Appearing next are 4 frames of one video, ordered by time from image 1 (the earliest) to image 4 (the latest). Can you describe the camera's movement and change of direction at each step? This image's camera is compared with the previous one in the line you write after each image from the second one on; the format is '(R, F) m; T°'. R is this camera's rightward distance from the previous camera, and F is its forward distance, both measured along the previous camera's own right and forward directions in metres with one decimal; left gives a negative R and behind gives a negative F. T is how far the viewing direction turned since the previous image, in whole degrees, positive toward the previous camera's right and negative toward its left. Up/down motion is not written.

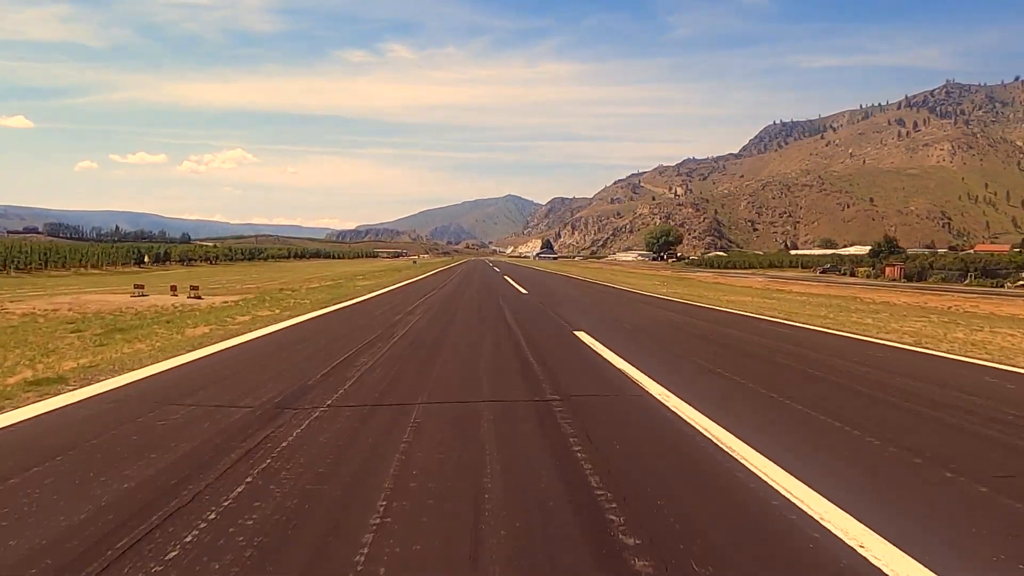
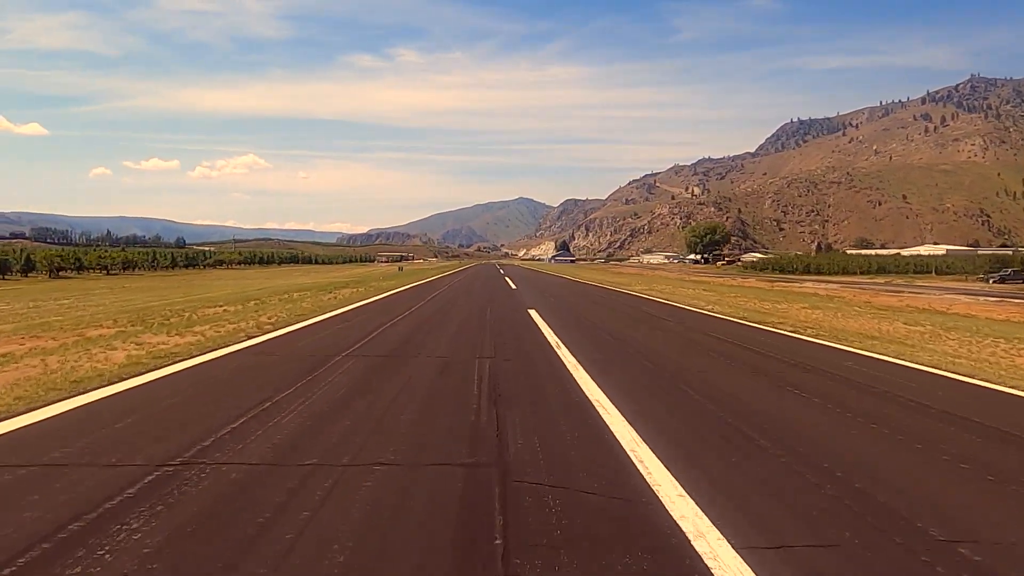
(-0.1, +5.7) m; -1°
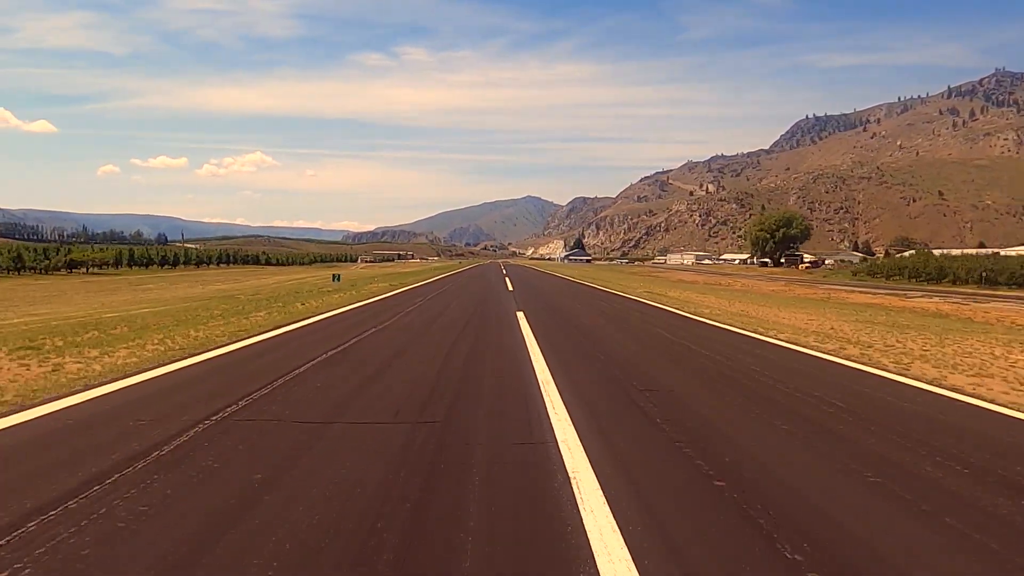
(-0.1, +7.3) m; 0°
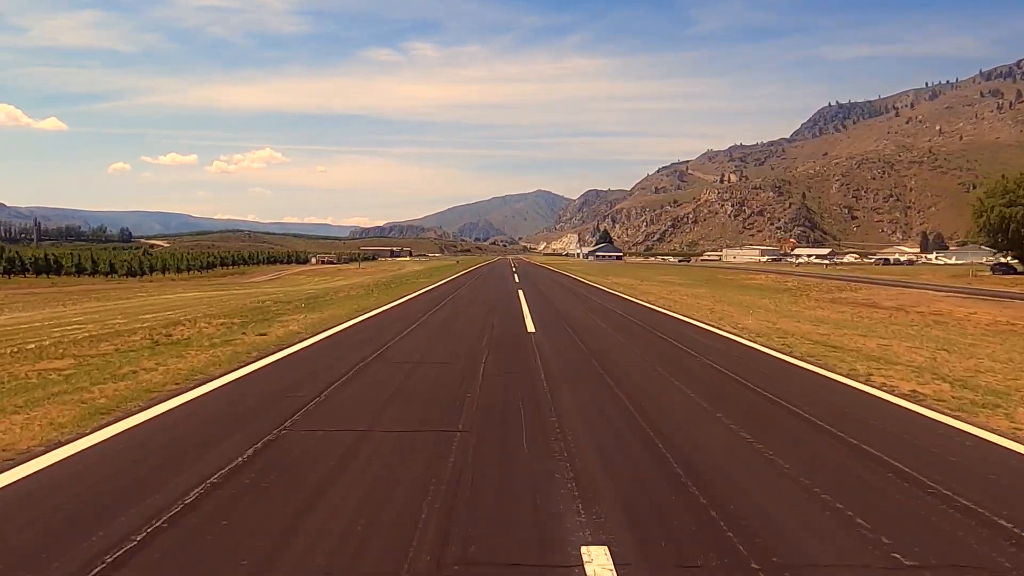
(-0.2, +11.4) m; 0°
